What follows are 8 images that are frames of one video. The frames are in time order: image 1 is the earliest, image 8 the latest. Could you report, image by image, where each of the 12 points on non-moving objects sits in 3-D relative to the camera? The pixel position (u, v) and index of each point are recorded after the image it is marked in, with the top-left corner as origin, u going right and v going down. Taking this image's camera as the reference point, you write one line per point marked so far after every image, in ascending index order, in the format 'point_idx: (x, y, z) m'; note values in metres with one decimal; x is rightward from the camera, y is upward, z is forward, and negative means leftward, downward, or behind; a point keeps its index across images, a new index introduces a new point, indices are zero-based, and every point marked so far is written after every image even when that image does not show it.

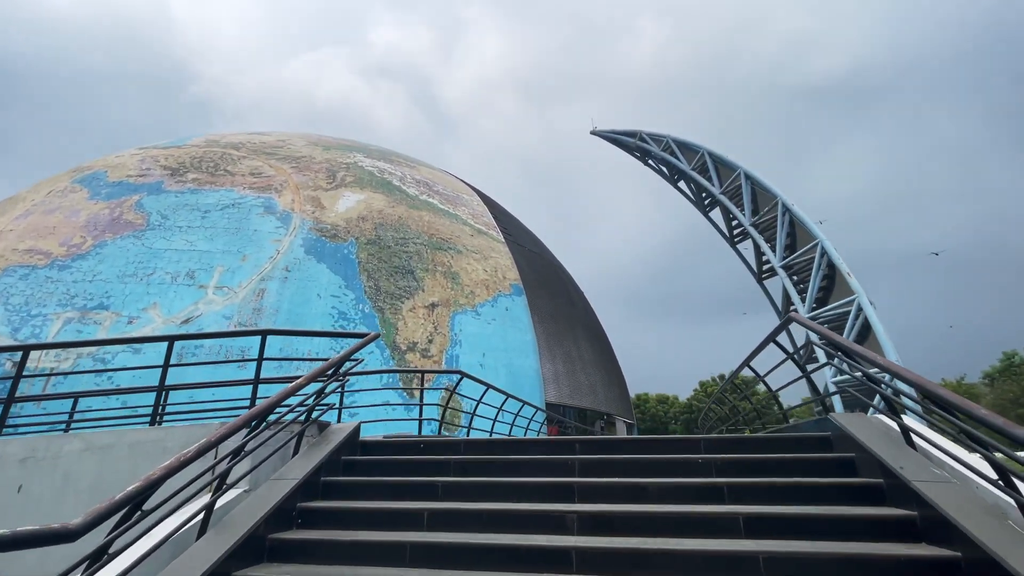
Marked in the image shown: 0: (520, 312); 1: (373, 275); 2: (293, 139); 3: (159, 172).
0: (+0.3, -0.8, +16.8) m
1: (-3.8, +0.4, +14.6) m
2: (-7.8, +5.3, +19.3) m
3: (-10.2, +3.4, +15.7) m
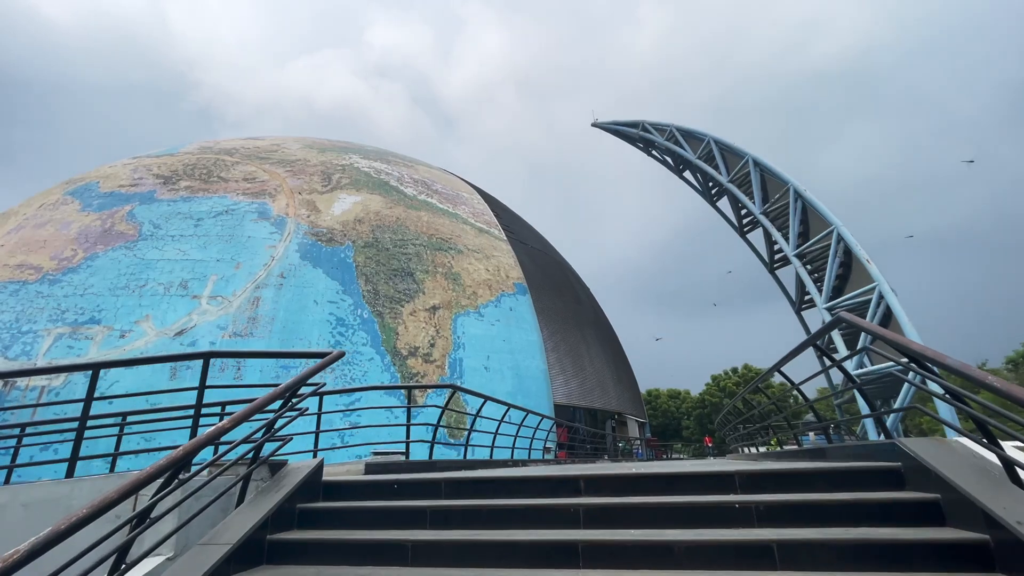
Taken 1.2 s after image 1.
0: (+0.4, -0.7, +16.3) m
1: (-3.7, +0.2, +14.1) m
2: (-7.8, +5.1, +18.9) m
3: (-10.2, +3.0, +15.3) m
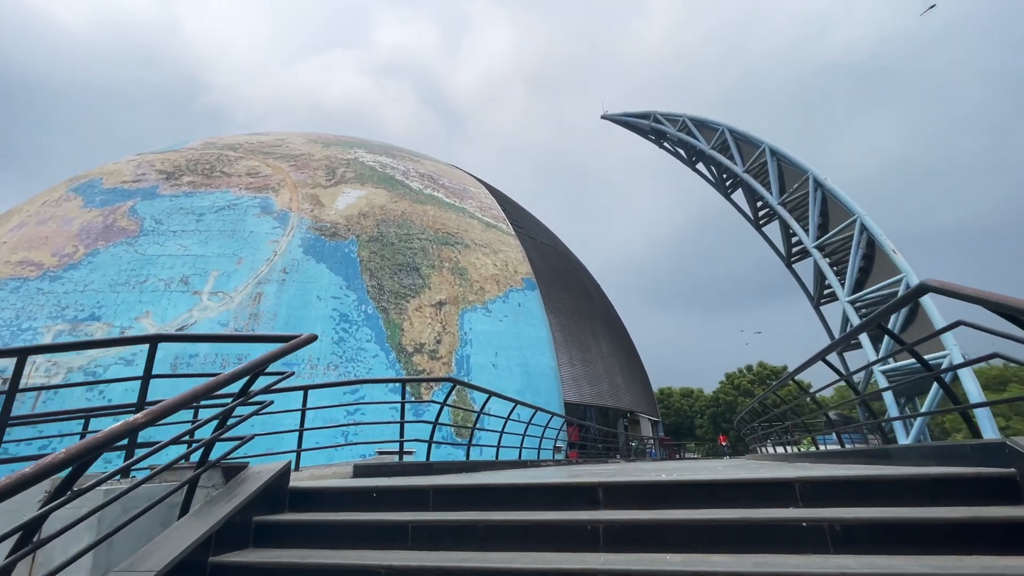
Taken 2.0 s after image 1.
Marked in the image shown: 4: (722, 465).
0: (+0.7, -0.6, +15.9) m
1: (-3.5, +0.4, +13.8) m
2: (-7.6, +5.2, +18.6) m
3: (-10.0, +3.1, +15.0) m
4: (+2.2, -1.8, +5.4) m
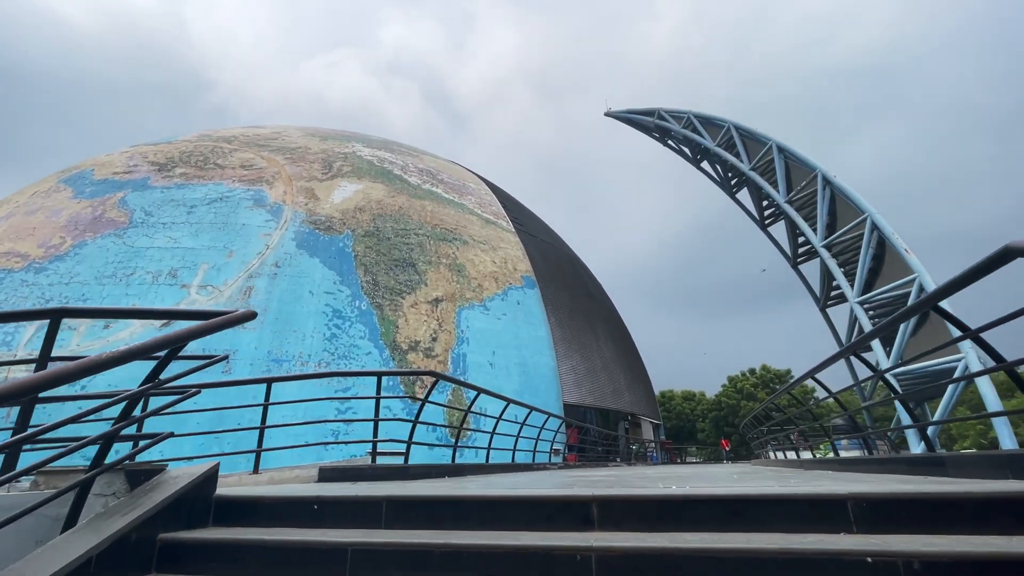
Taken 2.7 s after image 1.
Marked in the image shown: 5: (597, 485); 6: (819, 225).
0: (+0.6, -0.5, +15.5) m
1: (-3.5, +0.5, +13.4) m
2: (-7.5, +5.3, +18.2) m
3: (-10.0, +3.3, +14.7) m
4: (+2.1, -1.7, +5.0) m
5: (+0.6, -1.2, +3.4) m
6: (+10.6, +2.2, +18.6) m
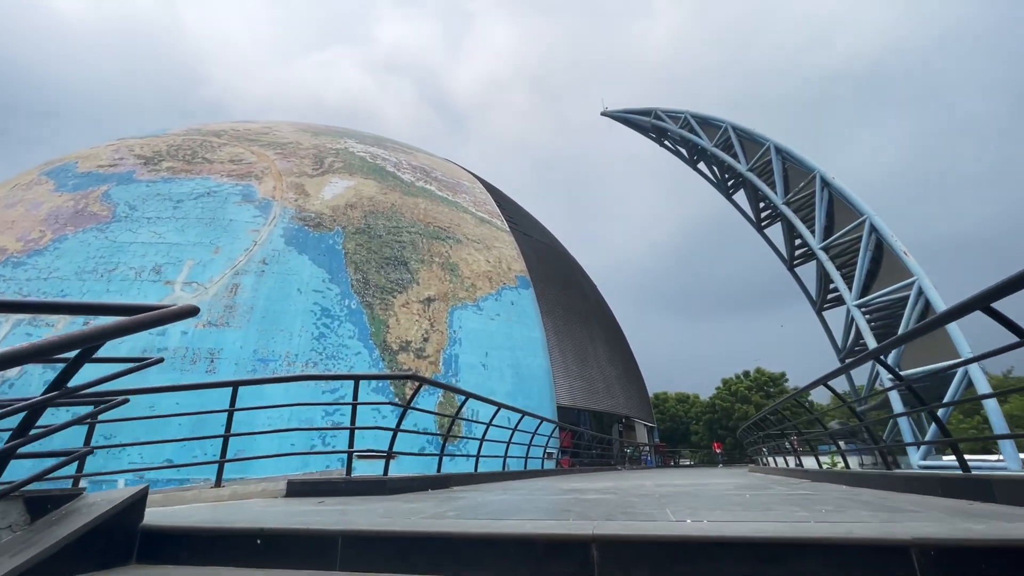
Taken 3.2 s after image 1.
0: (+0.4, -0.5, +15.2) m
1: (-3.7, +0.5, +13.1) m
2: (-7.7, +5.4, +17.9) m
3: (-10.1, +3.4, +14.3) m
4: (+2.0, -1.7, +4.8) m
5: (+0.5, -1.2, +3.2) m
6: (+10.4, +2.1, +18.5) m
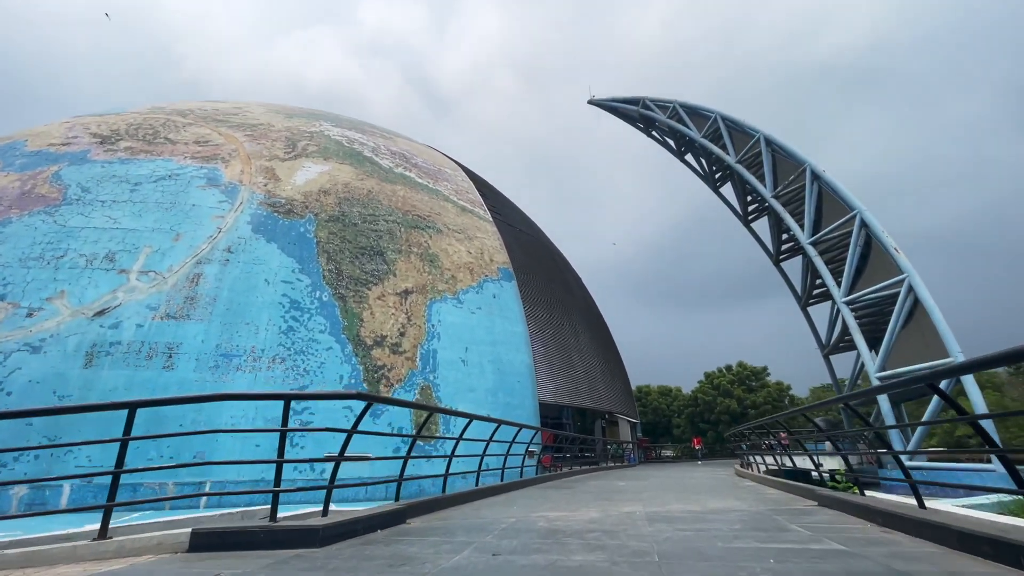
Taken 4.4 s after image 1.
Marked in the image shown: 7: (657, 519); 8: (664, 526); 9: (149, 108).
0: (-0.1, -0.3, +14.7) m
1: (-4.1, +0.7, +12.4) m
2: (-8.2, +5.7, +17.0) m
3: (-10.5, +3.7, +13.4) m
4: (+1.8, -1.7, +4.3) m
5: (+0.3, -1.2, +2.6) m
6: (+9.8, +2.2, +18.1) m
7: (+0.9, -1.4, +3.4) m
8: (+0.8, -1.4, +3.1) m
9: (-10.4, +5.2, +15.6) m
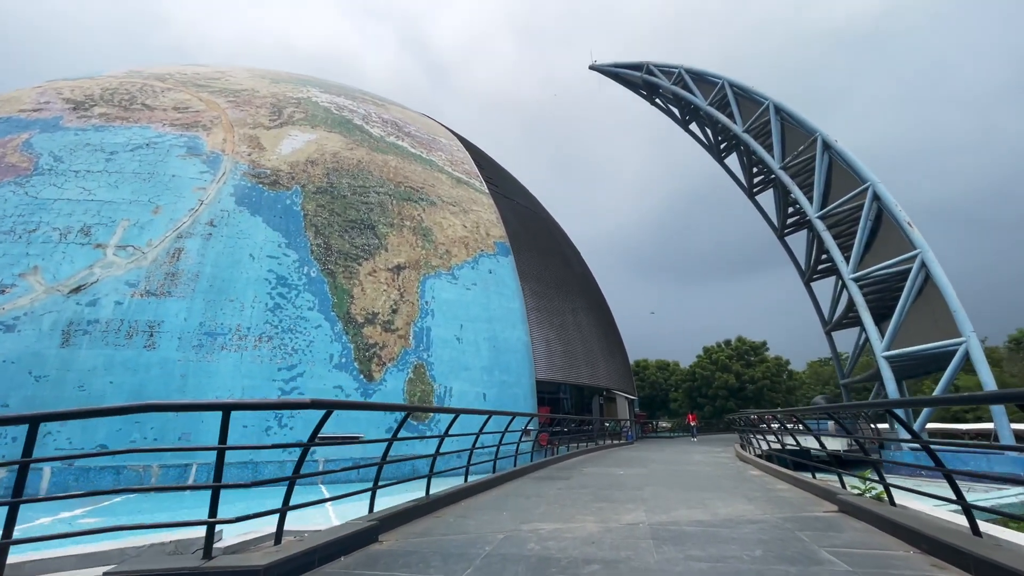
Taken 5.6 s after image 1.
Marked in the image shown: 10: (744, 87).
0: (-0.2, +0.3, +14.2) m
1: (-4.2, +1.3, +11.9) m
2: (-8.3, +6.5, +16.2) m
3: (-10.6, +4.3, +12.7) m
4: (+1.7, -1.6, +3.9) m
5: (+0.3, -1.2, +2.2) m
6: (+9.7, +3.0, +17.6) m
7: (+0.8, -1.4, +3.0) m
8: (+0.8, -1.3, +2.7) m
9: (-10.5, +5.9, +14.8) m
10: (+8.4, +7.3, +19.8) m
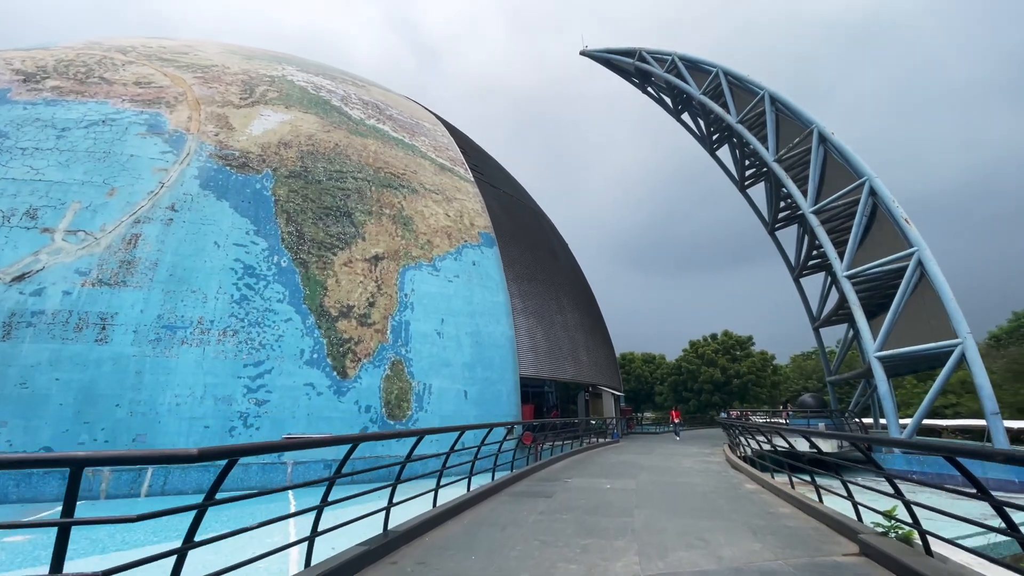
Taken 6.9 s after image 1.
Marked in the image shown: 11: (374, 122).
0: (-0.5, +0.5, +13.6) m
1: (-4.5, +1.4, +11.1) m
2: (-8.6, +6.8, +15.2) m
3: (-10.9, +4.6, +11.7) m
4: (+1.6, -1.6, +3.4) m
5: (+0.2, -1.3, +1.6) m
6: (+9.3, +3.2, +17.2) m
7: (+0.7, -1.4, +2.4) m
8: (+0.7, -1.4, +2.1) m
9: (-10.8, +6.2, +13.8) m
10: (+7.9, +7.5, +19.3) m
11: (-3.7, +4.5, +14.6) m
